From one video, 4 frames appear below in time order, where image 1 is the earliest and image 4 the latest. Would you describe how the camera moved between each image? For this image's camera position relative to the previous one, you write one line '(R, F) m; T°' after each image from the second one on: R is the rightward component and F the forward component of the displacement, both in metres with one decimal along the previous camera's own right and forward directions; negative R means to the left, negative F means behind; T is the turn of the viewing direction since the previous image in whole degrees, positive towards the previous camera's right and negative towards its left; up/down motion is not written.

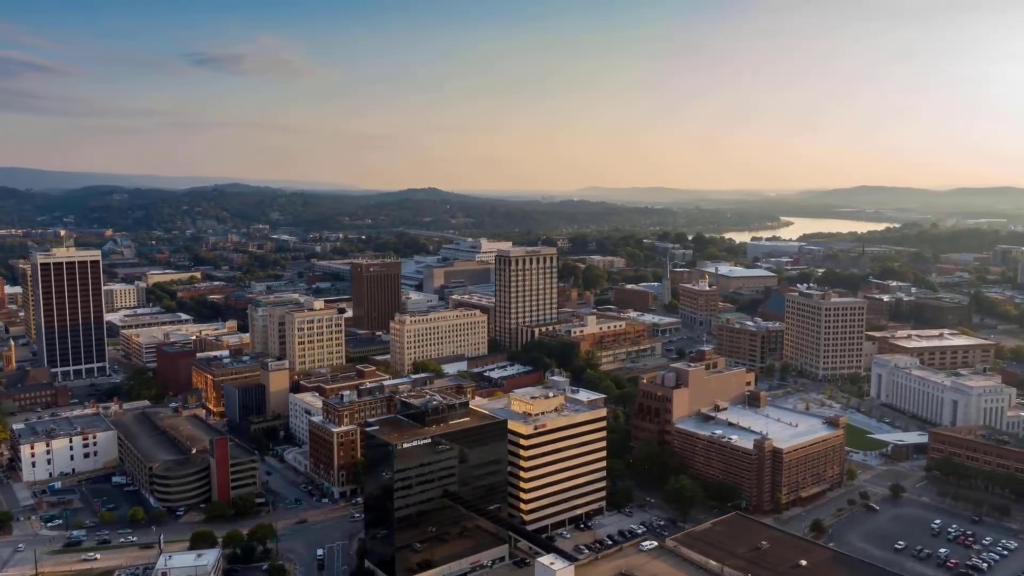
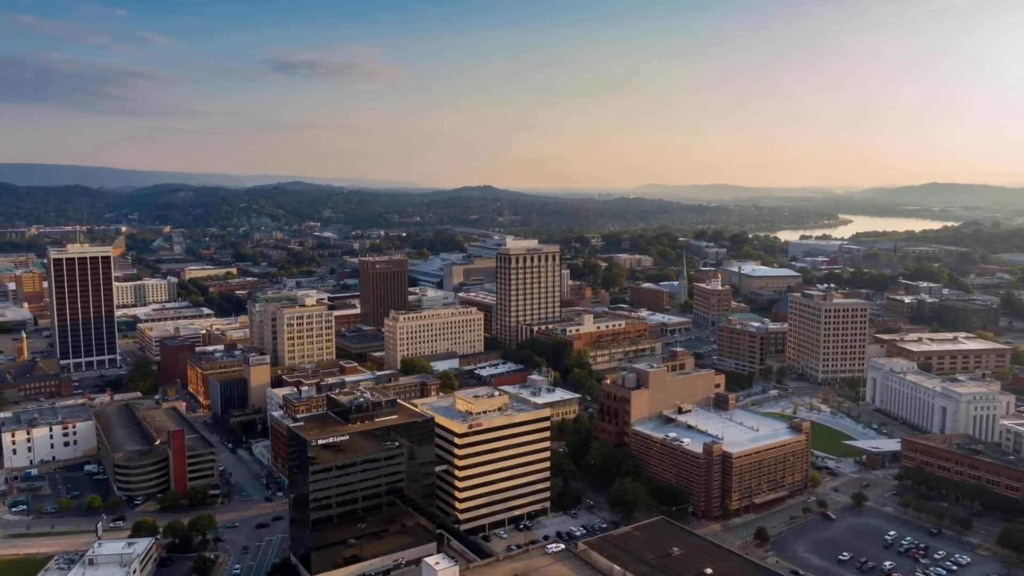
(+5.6, +0.4) m; -4°
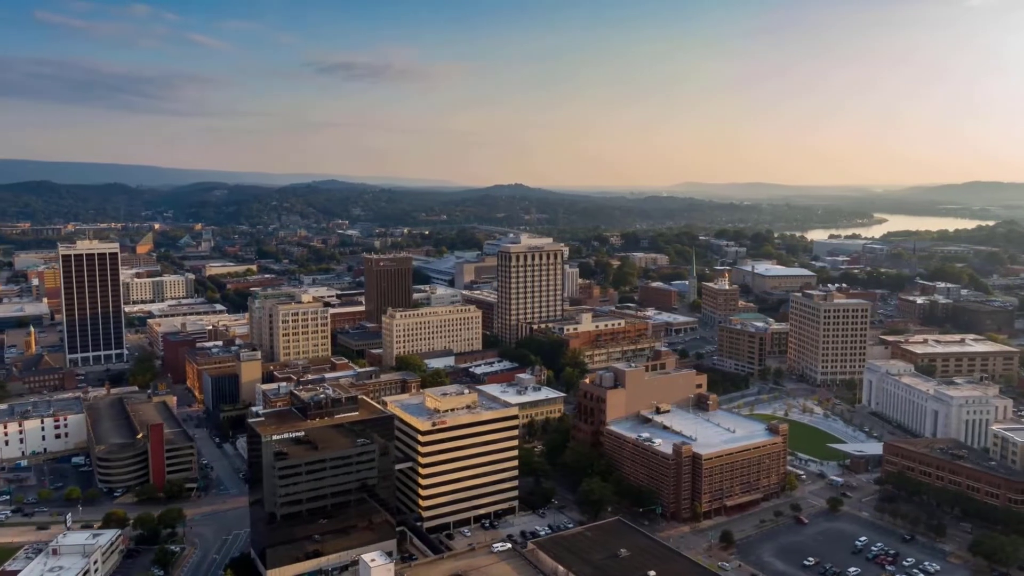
(+3.2, +0.2) m; -2°
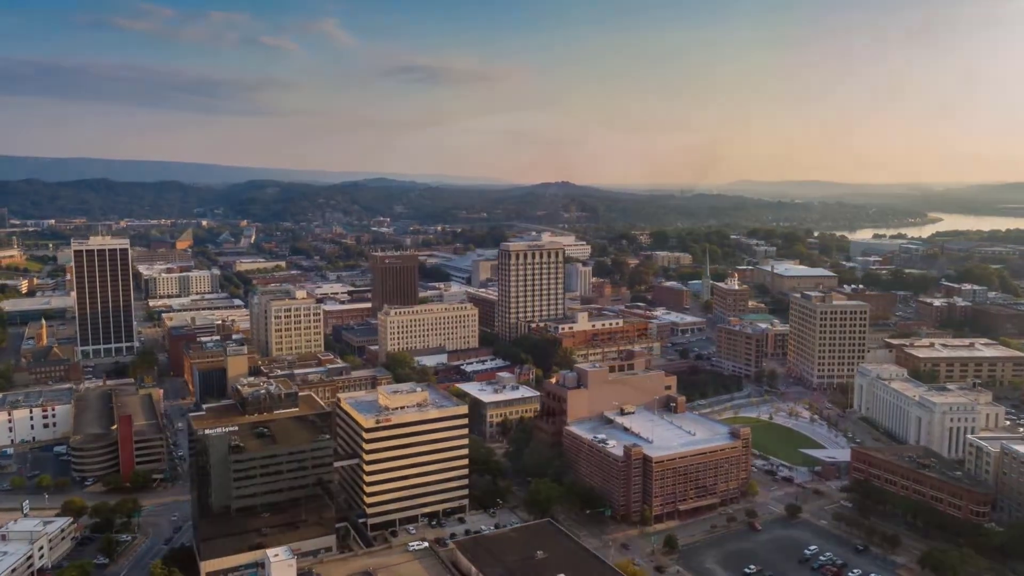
(+4.8, +0.3) m; -4°
